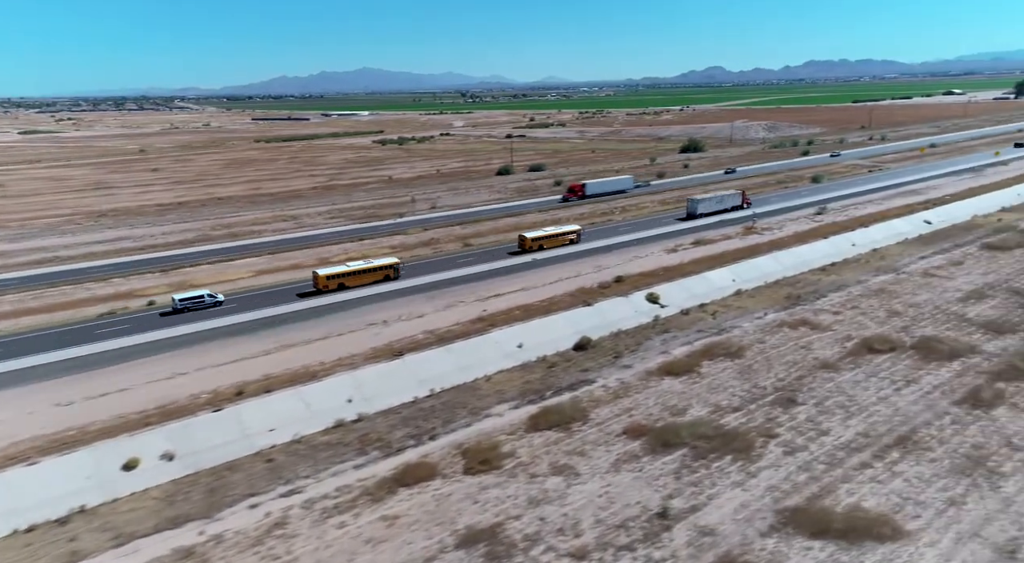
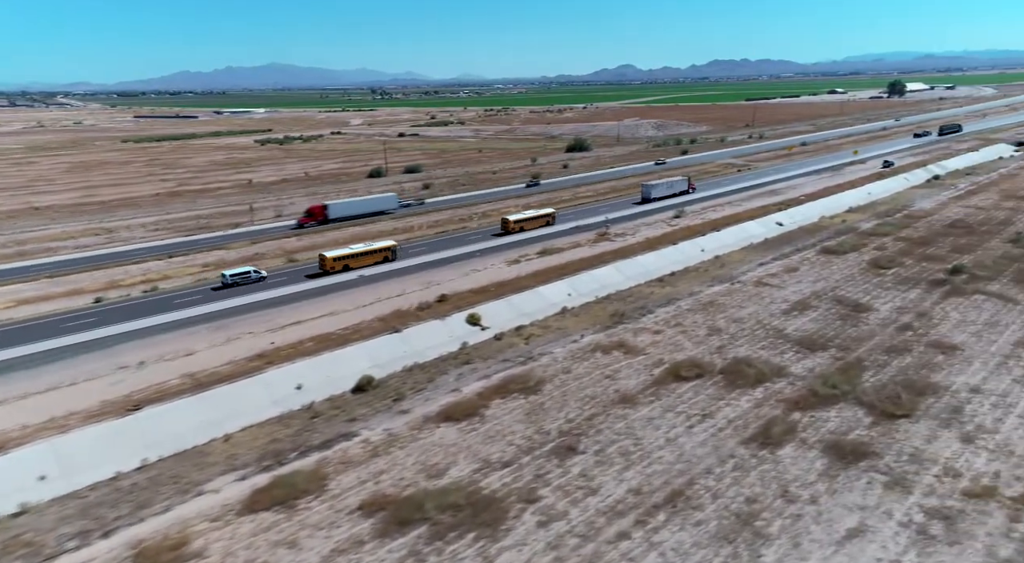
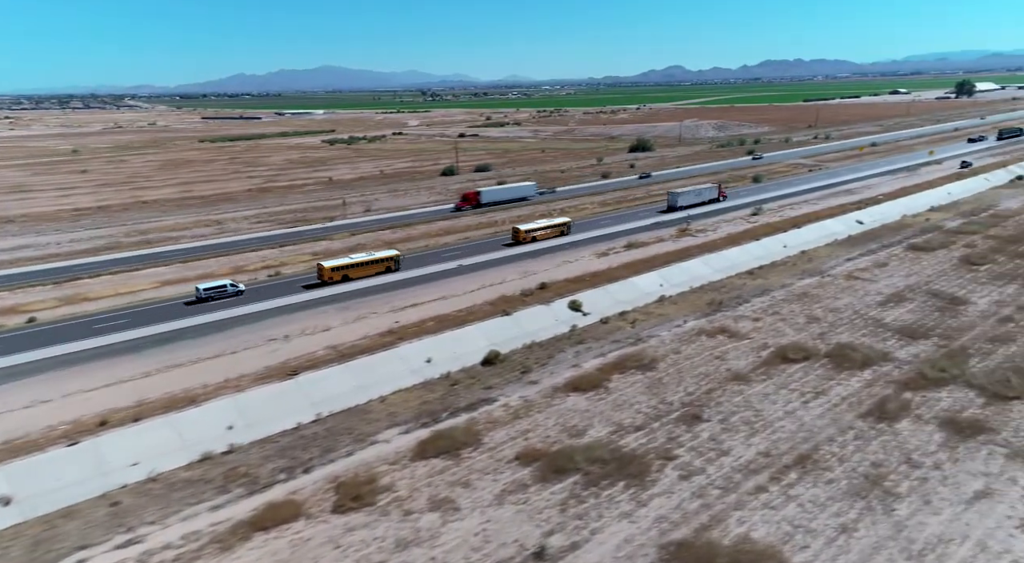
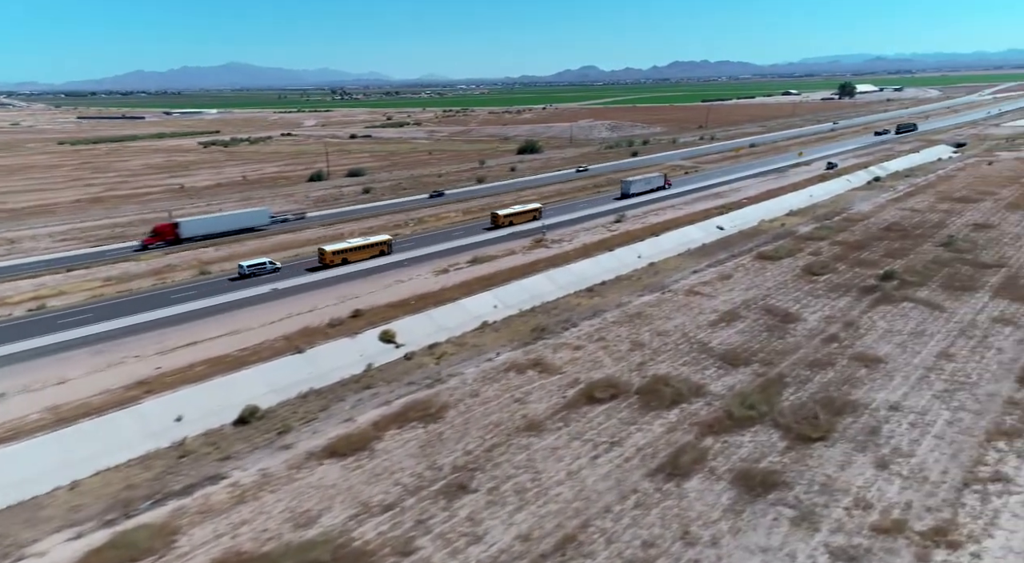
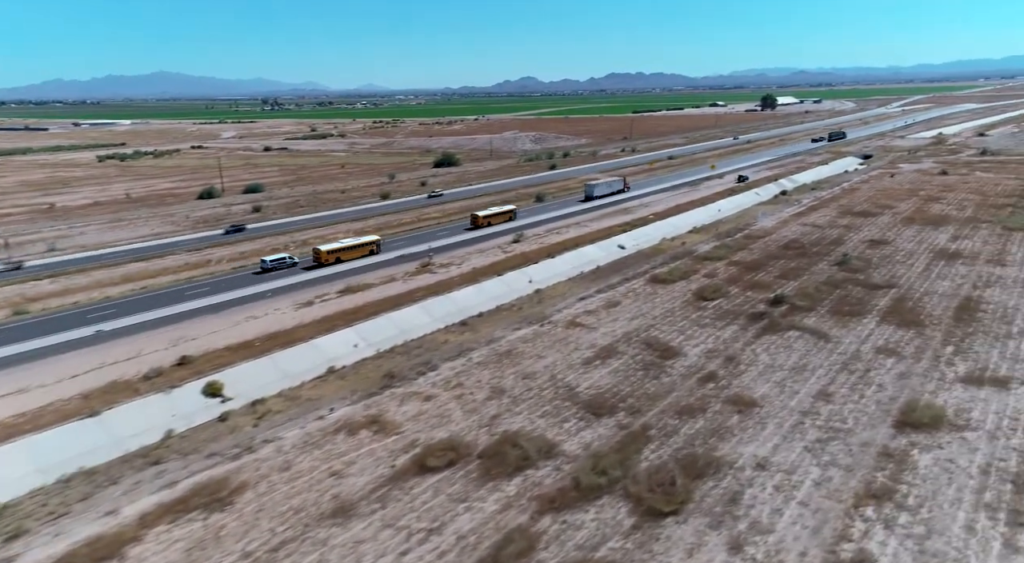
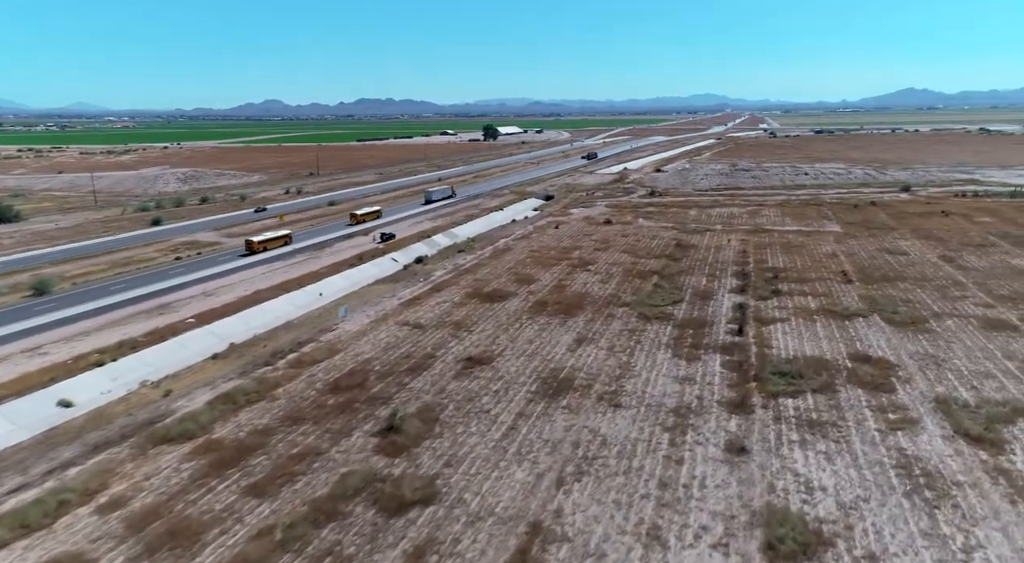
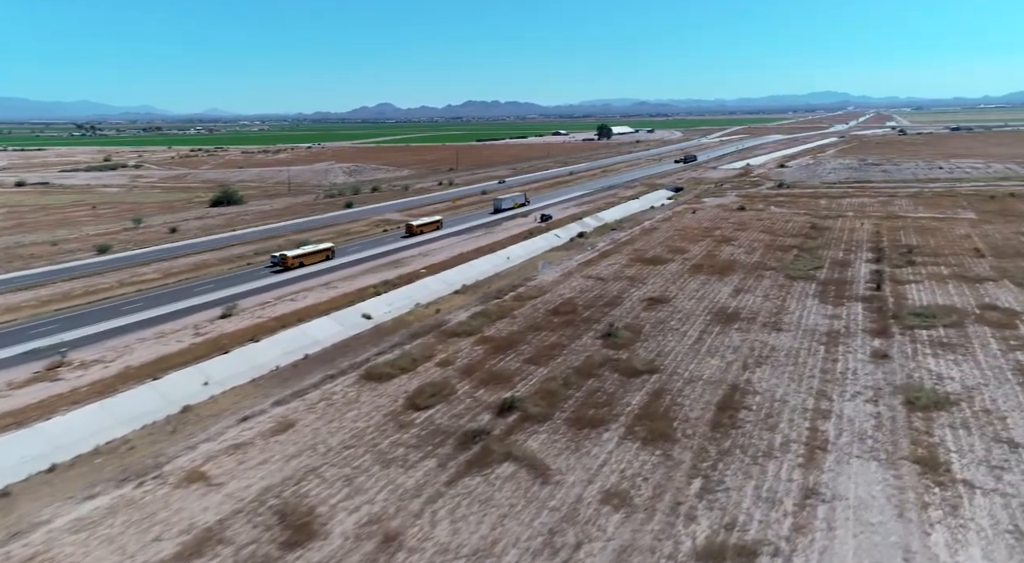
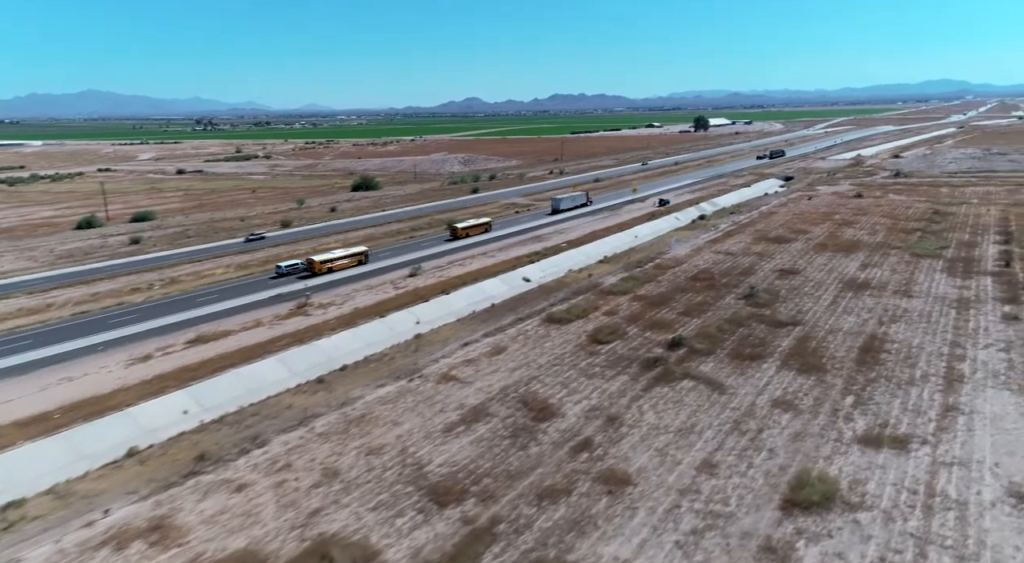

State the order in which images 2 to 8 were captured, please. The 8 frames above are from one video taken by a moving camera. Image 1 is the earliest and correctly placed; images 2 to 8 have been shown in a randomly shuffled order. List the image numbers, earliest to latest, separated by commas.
3, 2, 4, 5, 8, 7, 6
